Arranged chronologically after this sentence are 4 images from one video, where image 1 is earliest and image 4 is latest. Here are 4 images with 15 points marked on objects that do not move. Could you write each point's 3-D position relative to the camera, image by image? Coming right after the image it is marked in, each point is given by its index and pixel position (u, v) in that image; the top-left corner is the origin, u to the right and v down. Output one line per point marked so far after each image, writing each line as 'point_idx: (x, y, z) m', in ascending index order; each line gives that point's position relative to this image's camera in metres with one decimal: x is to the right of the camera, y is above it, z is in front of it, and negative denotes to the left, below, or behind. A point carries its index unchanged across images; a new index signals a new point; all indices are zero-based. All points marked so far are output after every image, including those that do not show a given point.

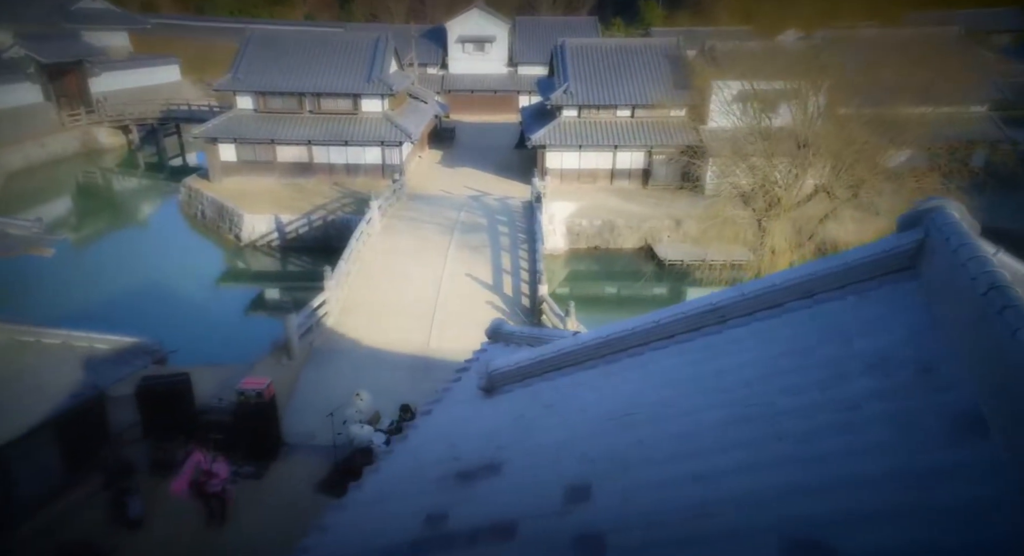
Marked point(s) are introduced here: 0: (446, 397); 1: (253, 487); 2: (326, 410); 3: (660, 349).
0: (-0.5, -0.9, +5.4) m
1: (-3.5, -2.8, +9.3) m
2: (-2.9, -2.1, +11.0) m
3: (+0.9, -0.4, +4.2) m
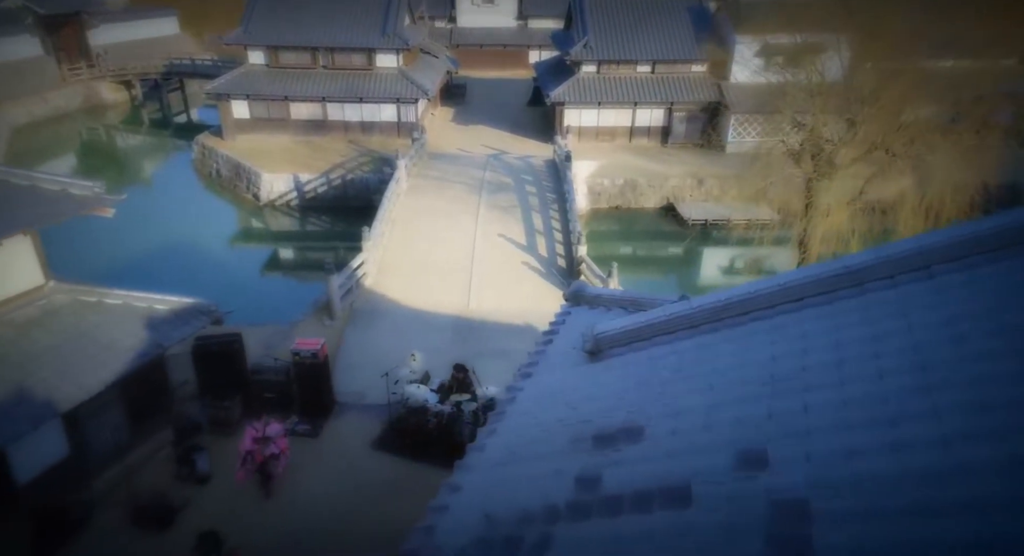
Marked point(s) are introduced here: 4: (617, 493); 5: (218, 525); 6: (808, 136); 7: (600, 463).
0: (+0.2, -0.6, +5.4) m
1: (-2.7, -2.3, +9.4) m
2: (-2.2, -1.5, +11.1) m
3: (+1.6, -0.2, +4.2) m
4: (+0.5, -1.0, +3.4) m
5: (-3.4, -2.8, +8.0) m
6: (+4.6, +2.2, +11.0) m
7: (+0.5, -1.0, +3.8) m
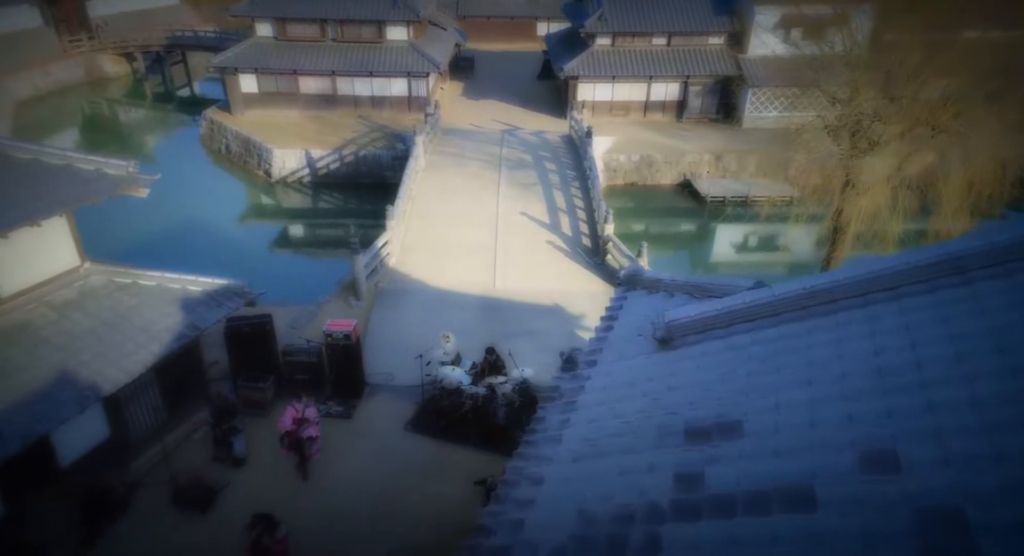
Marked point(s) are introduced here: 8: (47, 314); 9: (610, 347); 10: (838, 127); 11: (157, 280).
0: (+0.7, -0.5, +5.3) m
1: (-2.2, -2.0, +9.4) m
2: (-1.7, -1.1, +11.0) m
3: (+2.1, -0.2, +4.1) m
4: (+1.0, -1.0, +3.3) m
5: (-2.9, -2.6, +8.0) m
6: (+5.1, +2.5, +10.7) m
7: (+0.9, -0.9, +3.7) m
8: (-5.1, -0.4, +7.6) m
9: (+0.7, -0.5, +5.3) m
10: (+5.0, +2.3, +10.7) m
11: (-4.4, 0.0, +8.6) m
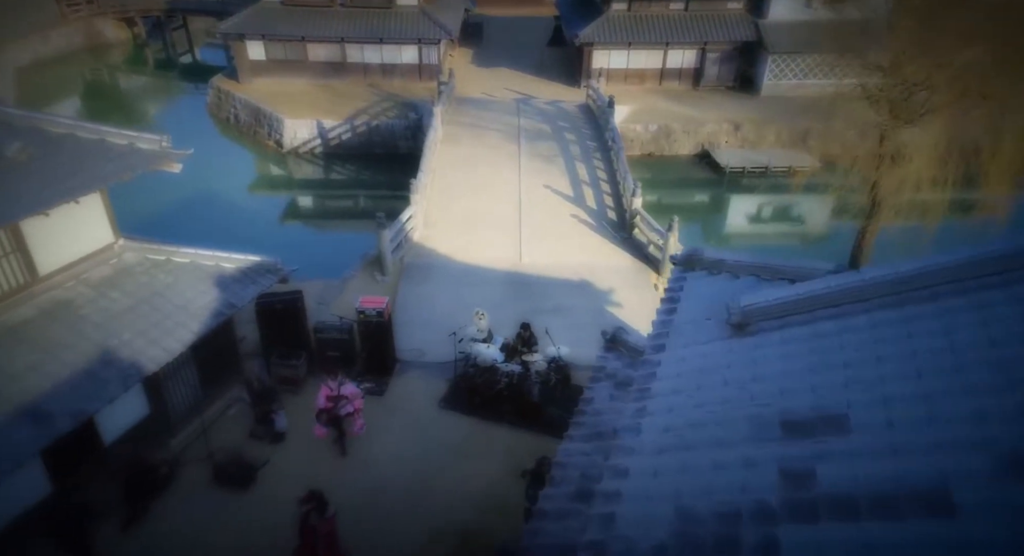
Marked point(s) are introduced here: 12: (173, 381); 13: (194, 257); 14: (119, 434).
0: (+1.2, -0.4, +5.1) m
1: (-1.8, -1.7, +9.3) m
2: (-1.2, -0.8, +10.9) m
3: (+2.6, -0.1, +3.9) m
4: (+1.5, -1.0, +3.1) m
5: (-2.4, -2.4, +7.9) m
6: (+5.6, +2.9, +10.4) m
7: (+1.4, -0.9, +3.5) m
8: (-4.6, -0.2, +7.5) m
9: (+1.2, -0.4, +5.2) m
10: (+5.5, +2.7, +10.4) m
11: (-3.9, +0.3, +8.4) m
12: (-3.9, -1.2, +8.1) m
13: (-3.8, +0.3, +8.4) m
14: (-4.3, -1.7, +7.6) m
